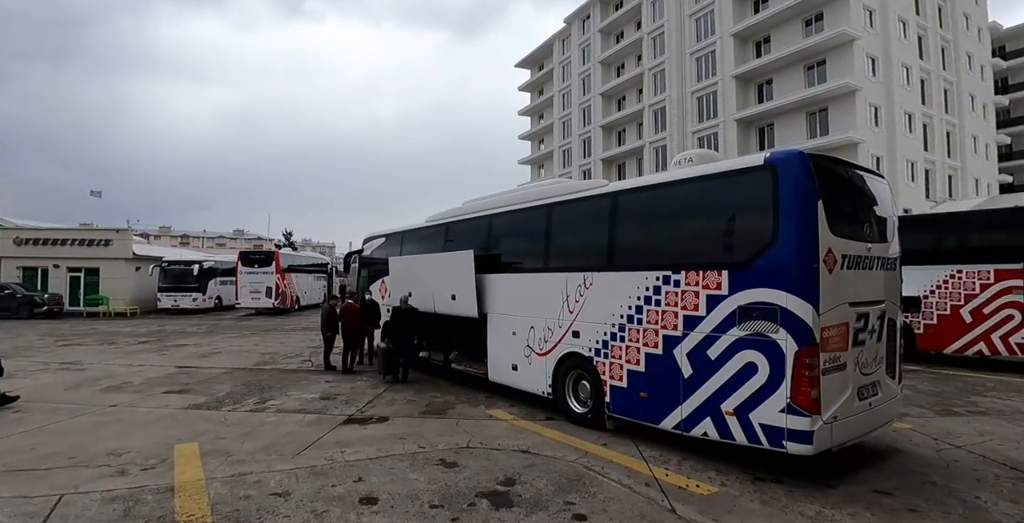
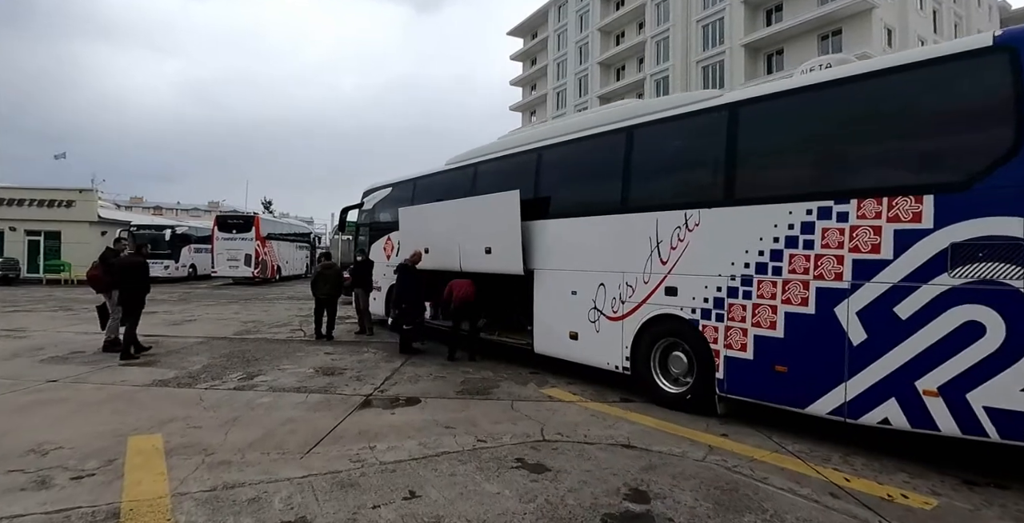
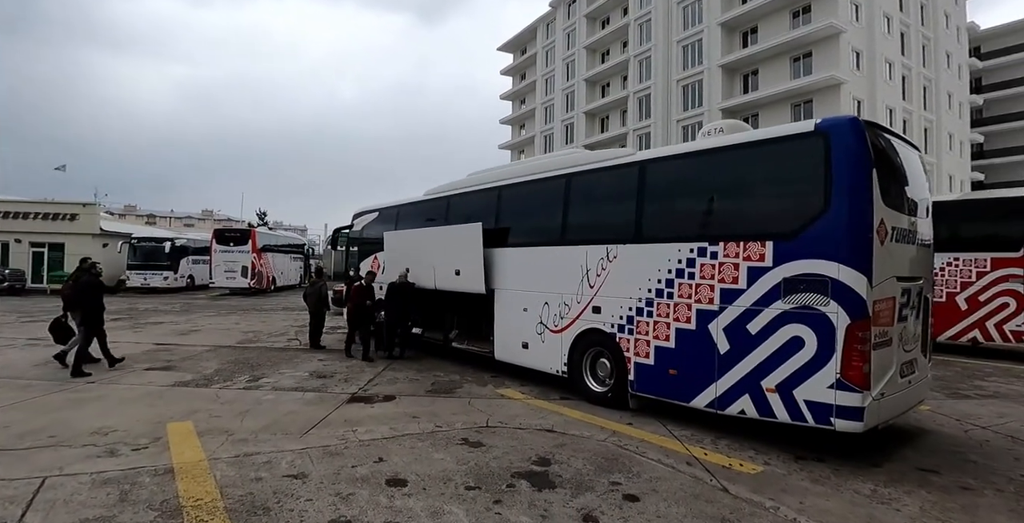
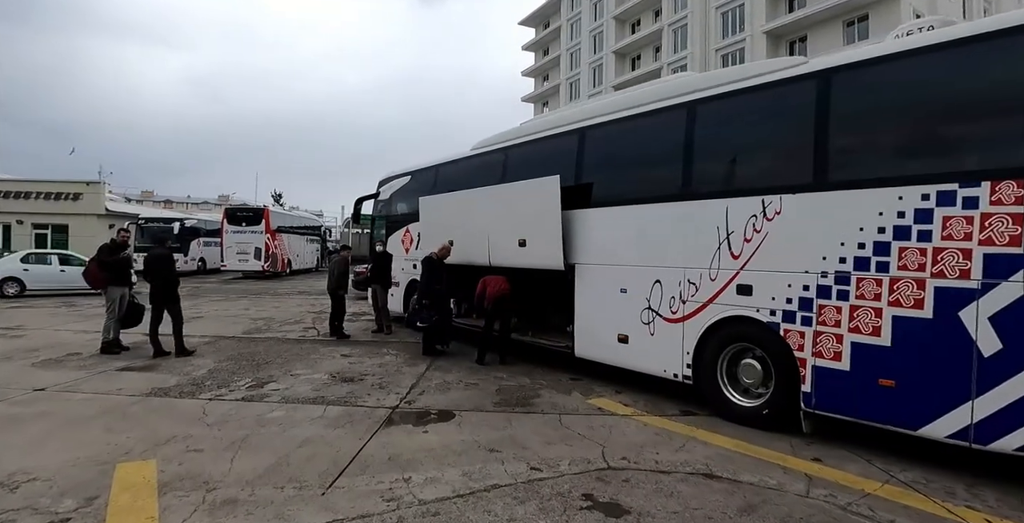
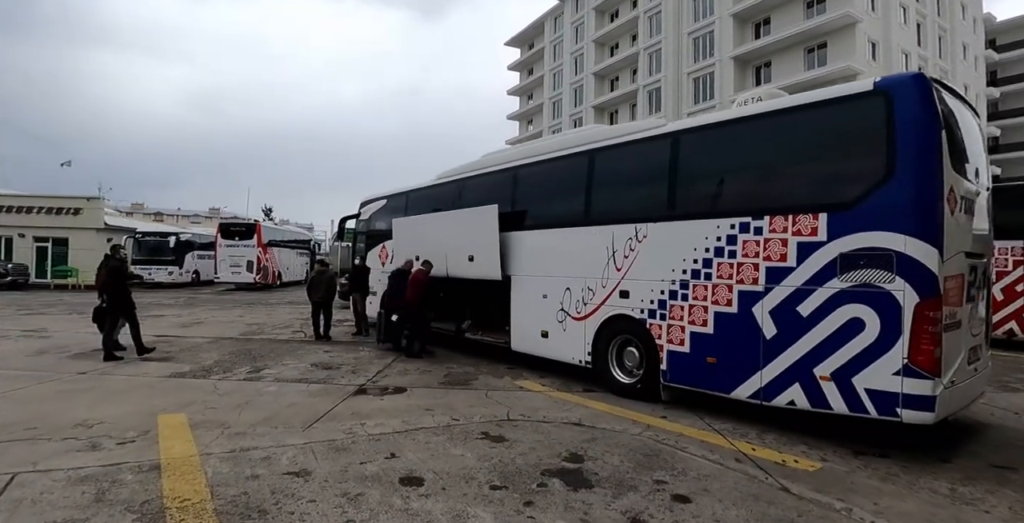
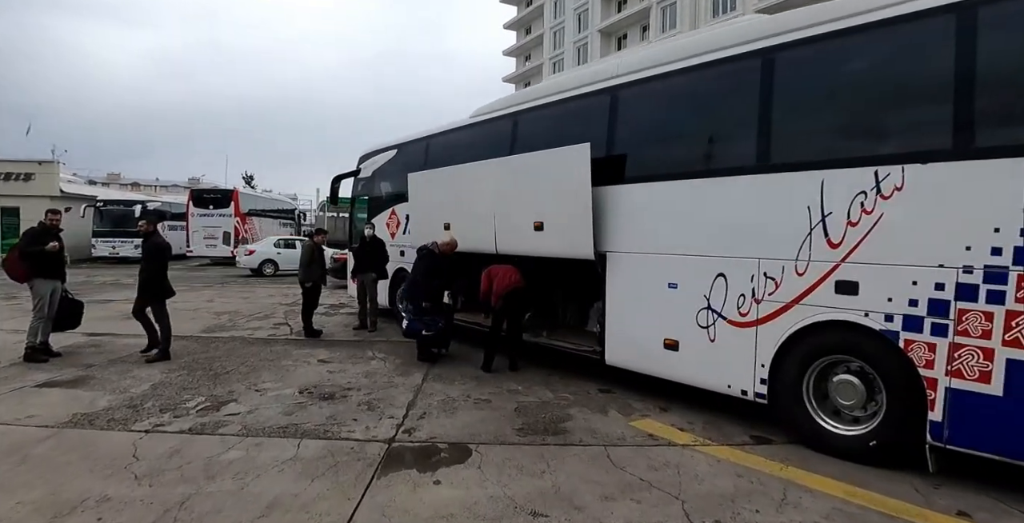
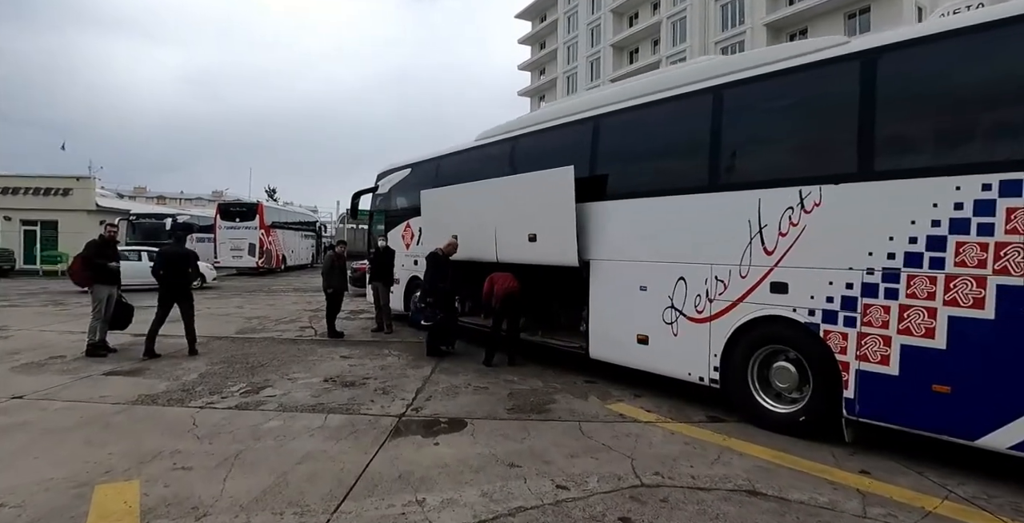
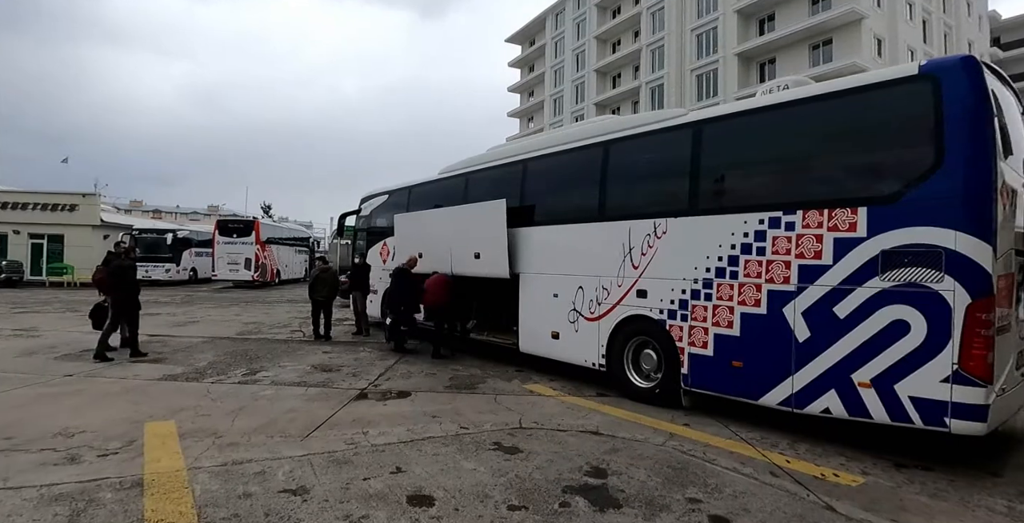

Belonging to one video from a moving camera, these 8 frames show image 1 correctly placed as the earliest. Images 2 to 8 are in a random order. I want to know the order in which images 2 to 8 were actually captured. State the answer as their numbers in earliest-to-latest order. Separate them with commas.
3, 5, 8, 2, 4, 7, 6
